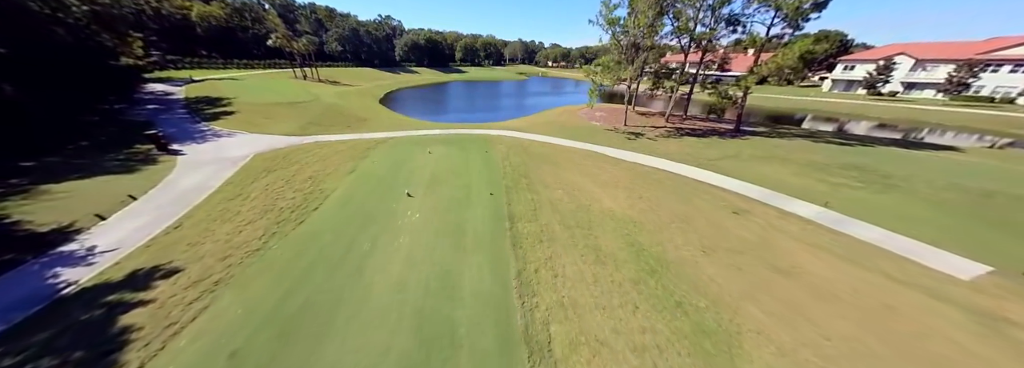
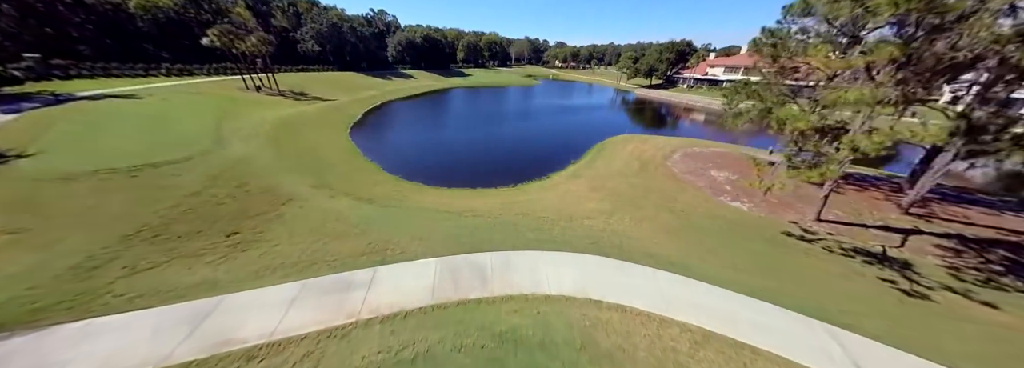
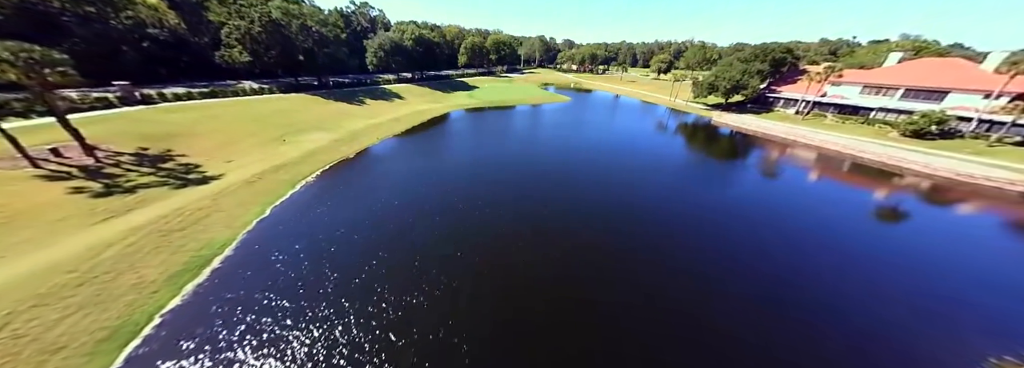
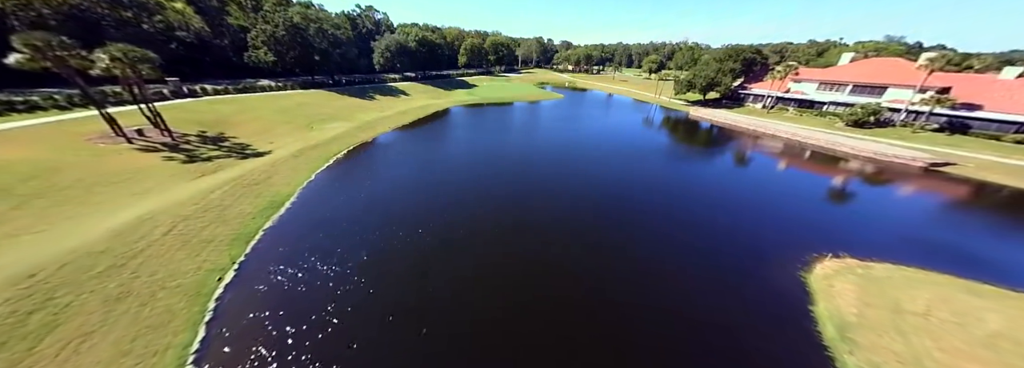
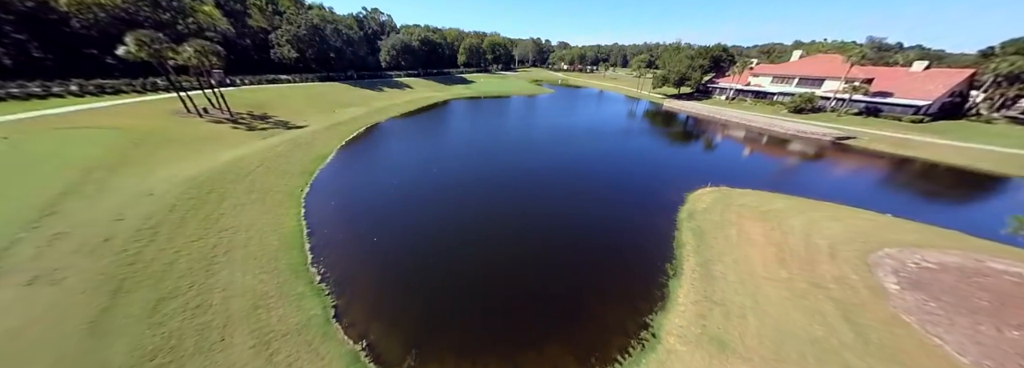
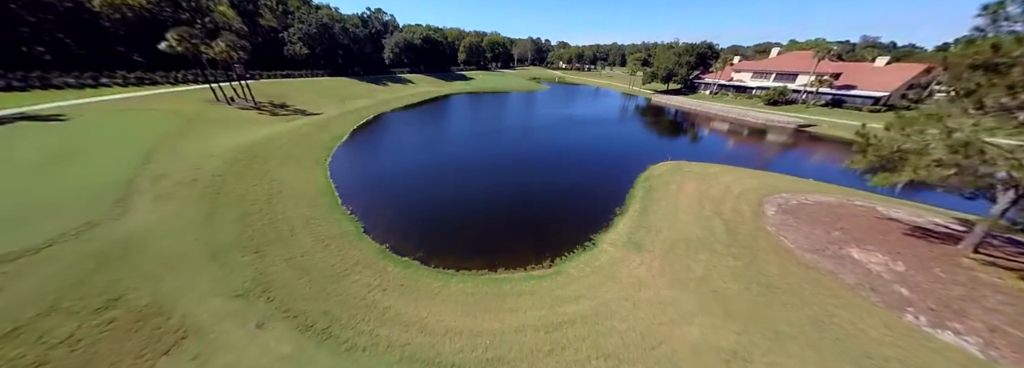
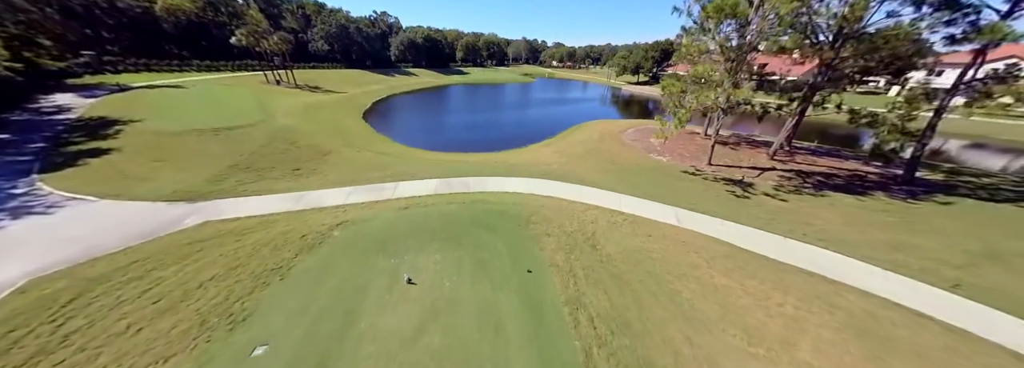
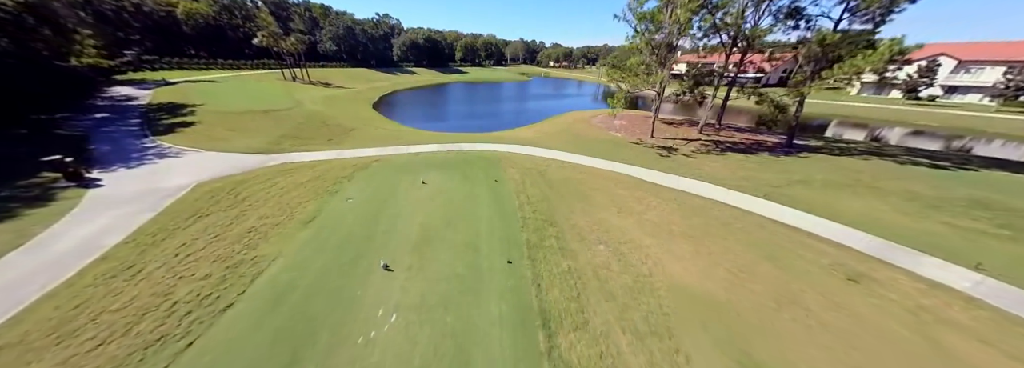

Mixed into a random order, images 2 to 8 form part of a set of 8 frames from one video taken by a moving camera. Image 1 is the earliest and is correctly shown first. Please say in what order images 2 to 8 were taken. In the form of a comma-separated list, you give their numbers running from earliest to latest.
8, 7, 2, 6, 5, 4, 3
